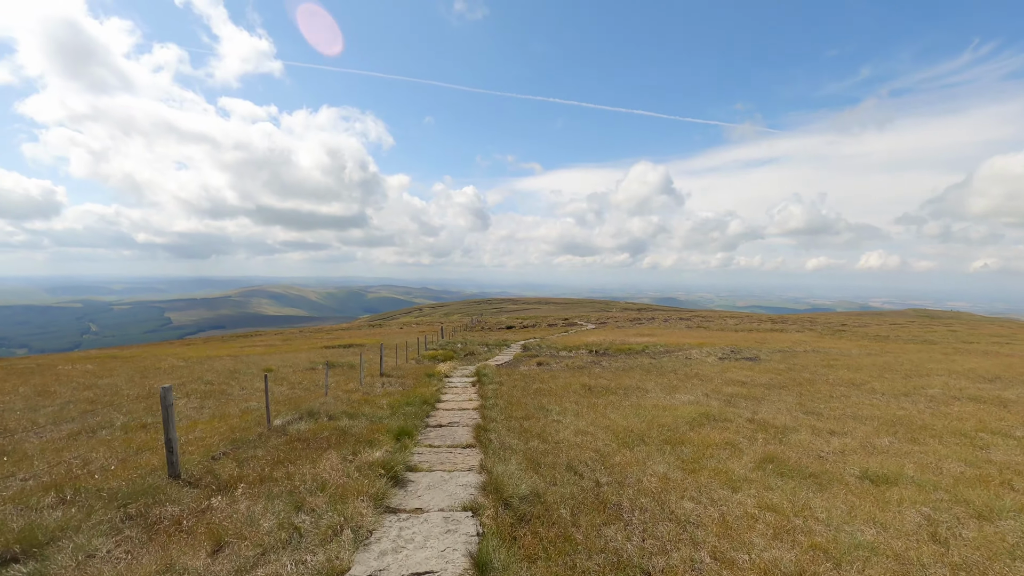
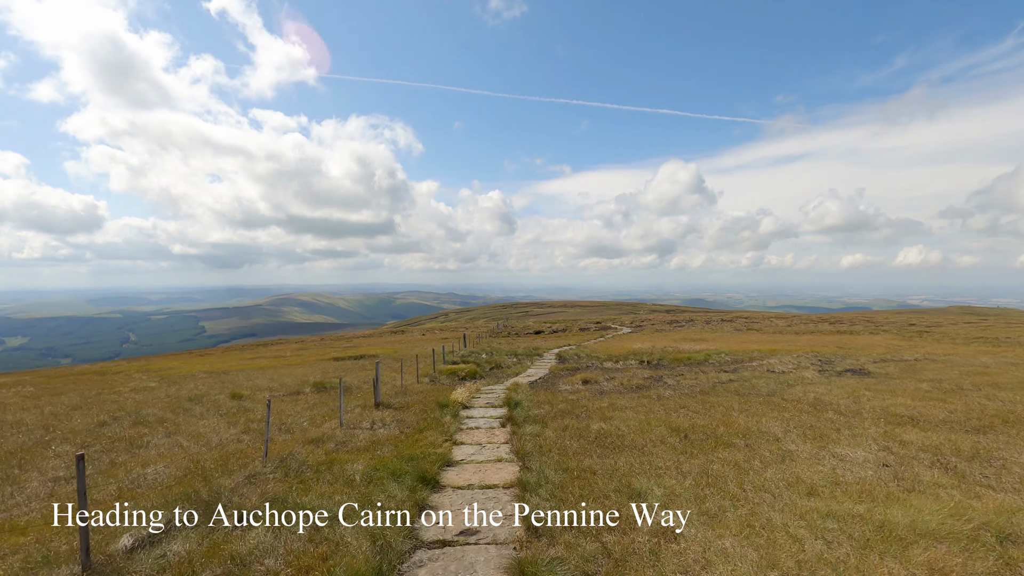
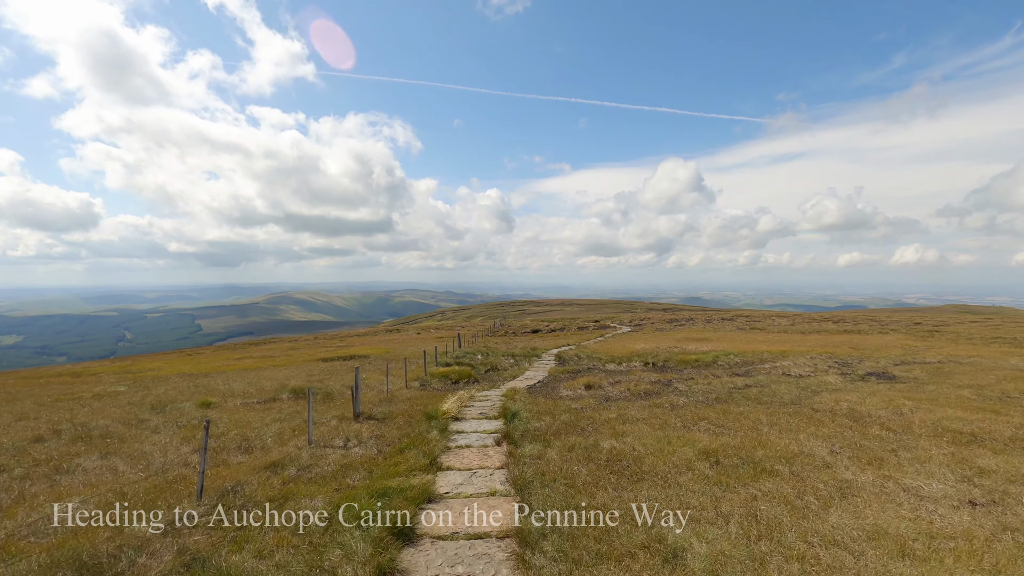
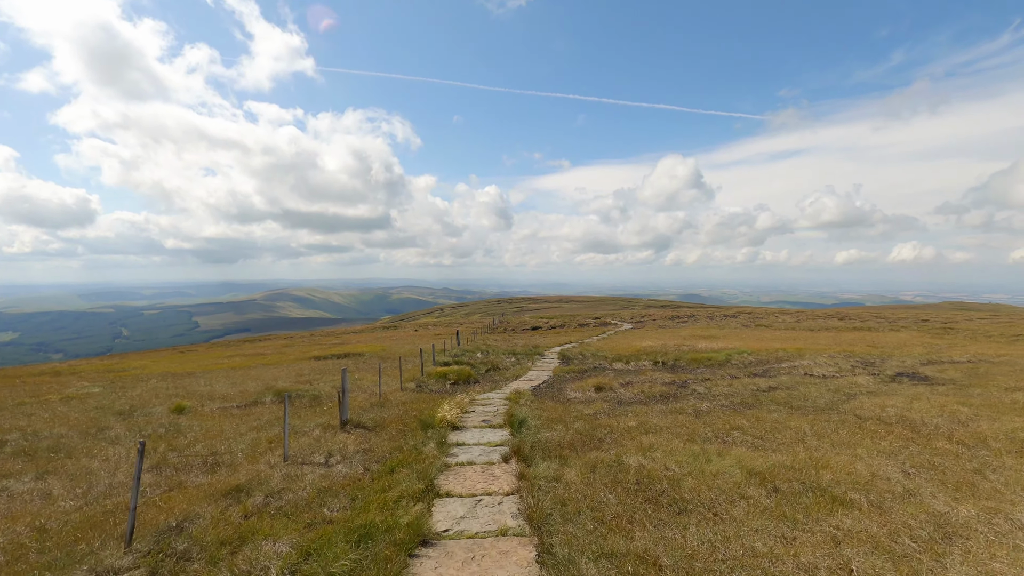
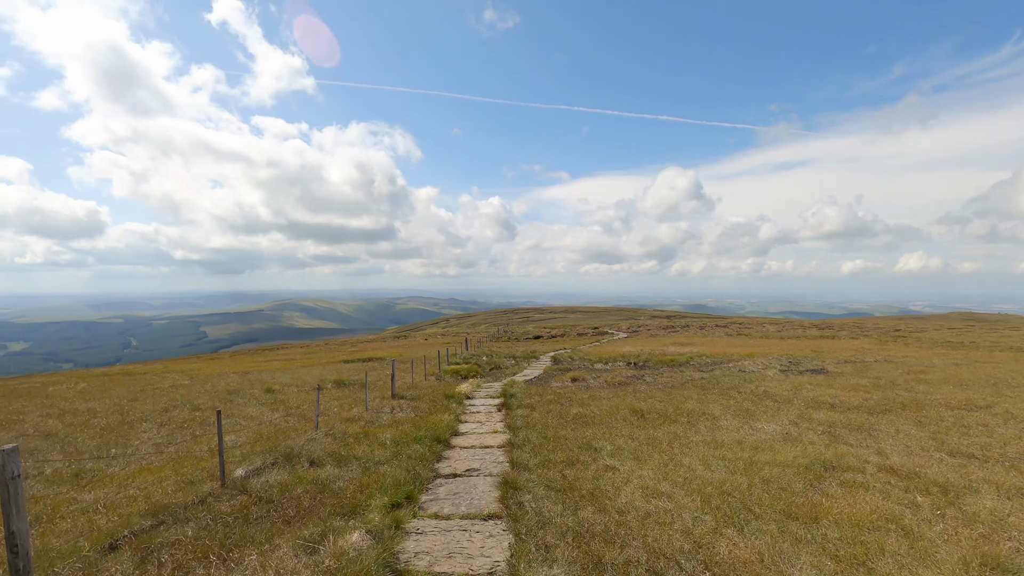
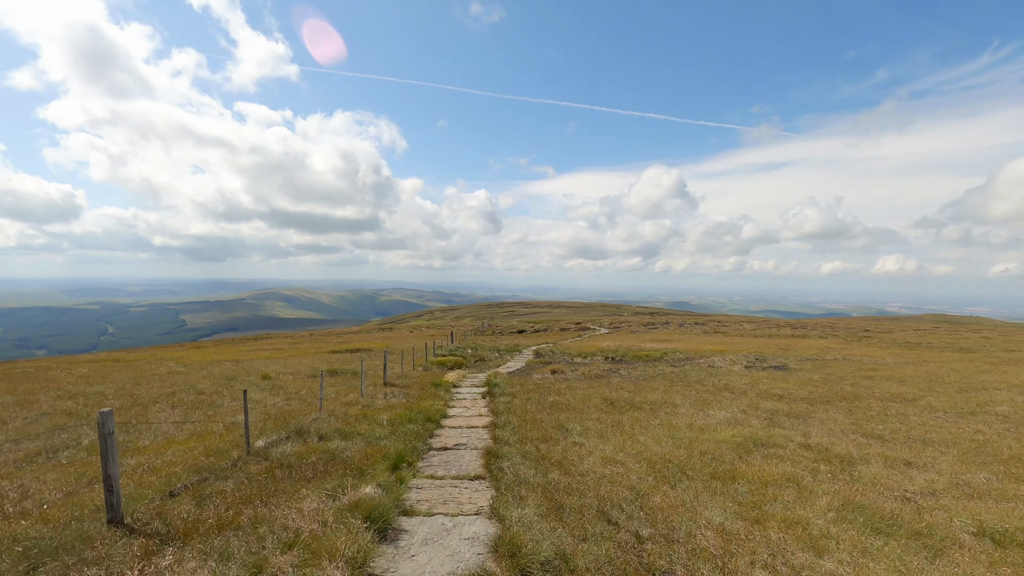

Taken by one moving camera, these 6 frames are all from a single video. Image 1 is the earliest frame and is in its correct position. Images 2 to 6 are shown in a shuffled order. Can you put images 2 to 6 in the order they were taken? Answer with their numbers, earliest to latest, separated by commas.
6, 5, 2, 3, 4
